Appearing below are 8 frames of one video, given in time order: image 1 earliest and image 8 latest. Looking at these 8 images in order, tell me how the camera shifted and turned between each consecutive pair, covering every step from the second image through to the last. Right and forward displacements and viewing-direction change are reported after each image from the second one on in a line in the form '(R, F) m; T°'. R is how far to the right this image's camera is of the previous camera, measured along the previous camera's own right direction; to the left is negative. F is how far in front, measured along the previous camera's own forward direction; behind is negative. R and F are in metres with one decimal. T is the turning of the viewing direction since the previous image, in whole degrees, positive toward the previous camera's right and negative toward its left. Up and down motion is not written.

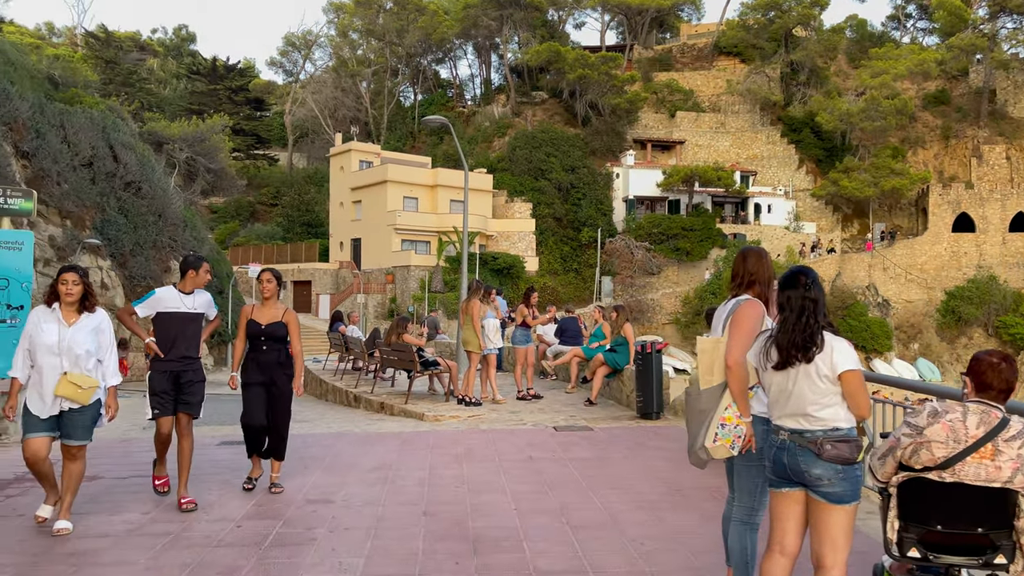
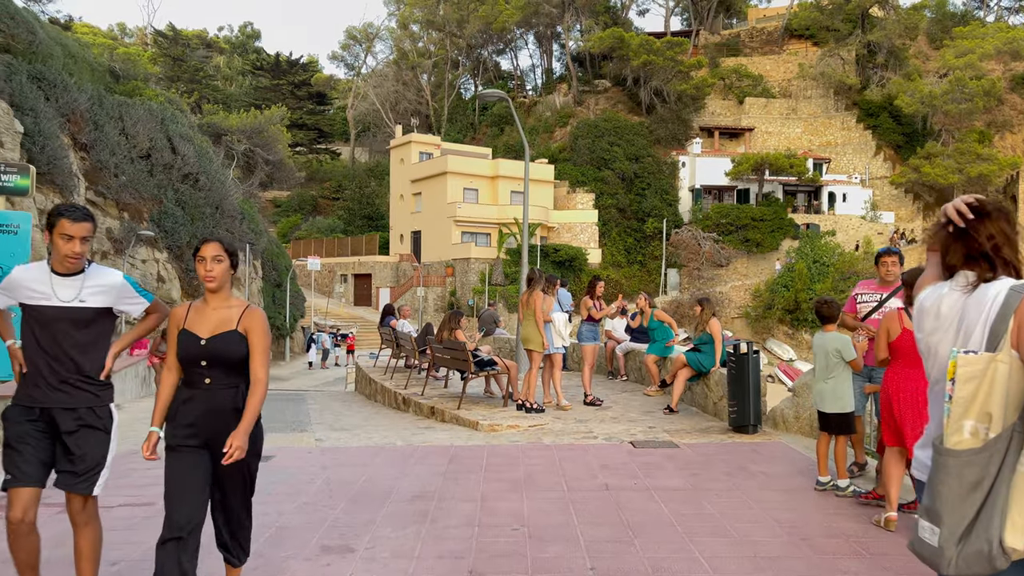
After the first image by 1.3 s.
(-0.1, +1.1) m; -4°
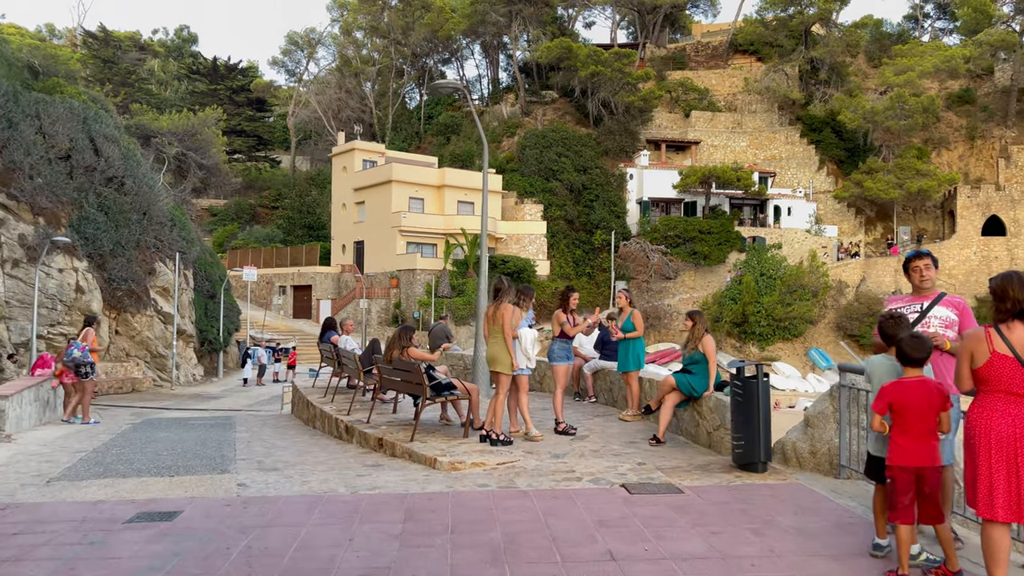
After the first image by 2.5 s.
(-0.2, +1.0) m; +4°
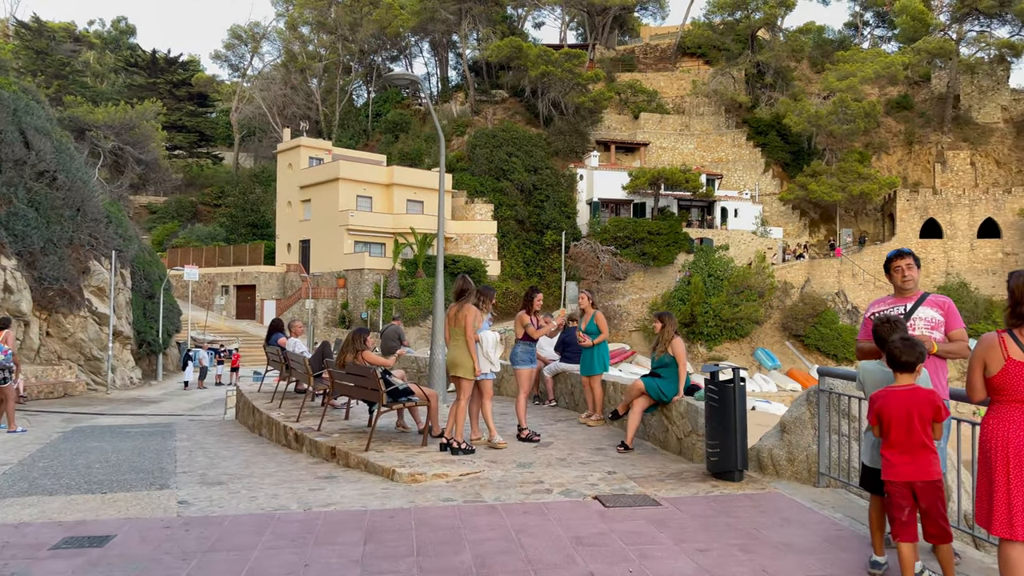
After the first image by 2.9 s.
(-0.1, +0.3) m; +4°
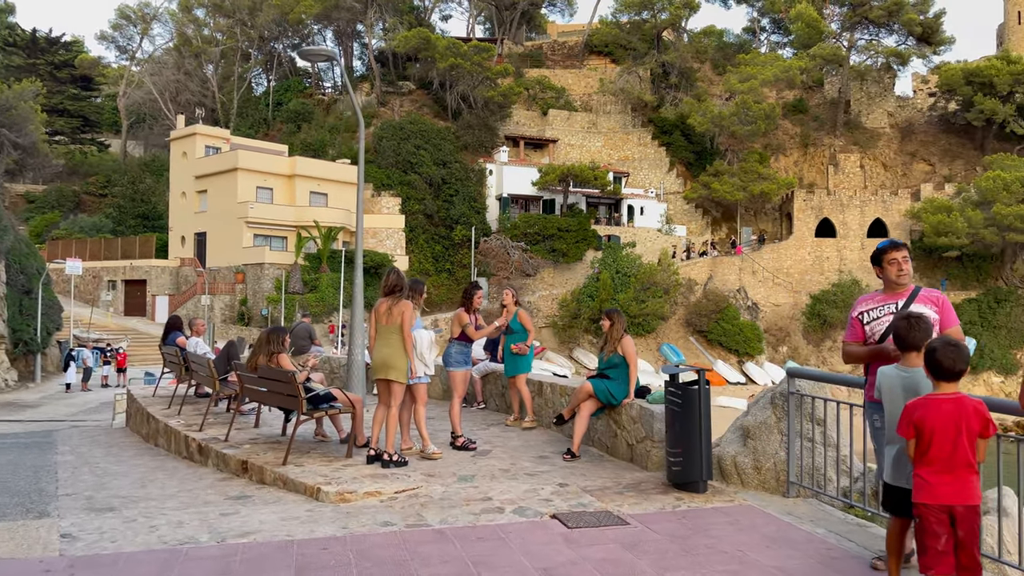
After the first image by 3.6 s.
(-0.2, +0.6) m; +7°
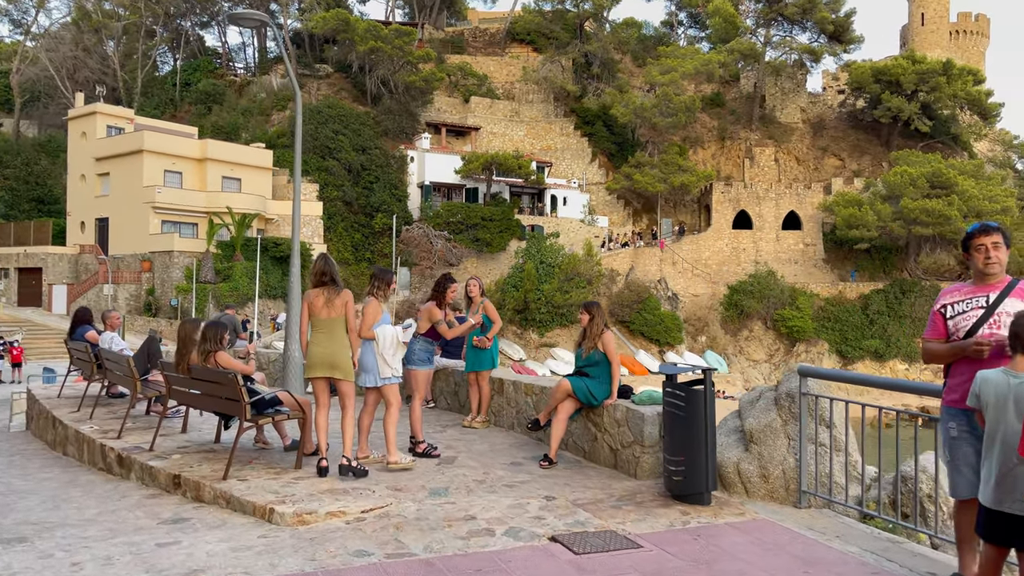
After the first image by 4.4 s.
(-0.3, +0.6) m; +6°
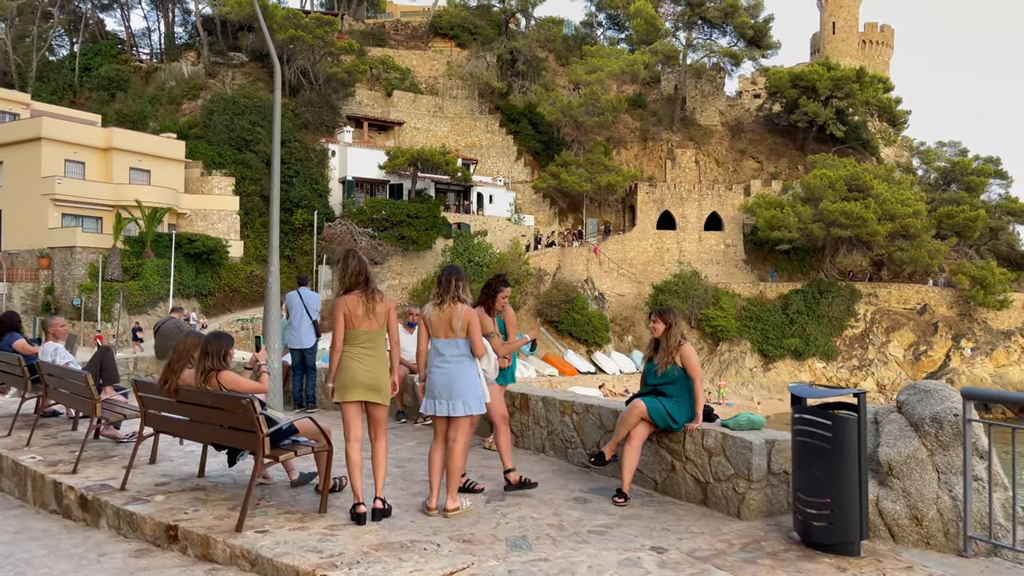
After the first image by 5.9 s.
(-0.8, +0.9) m; +6°
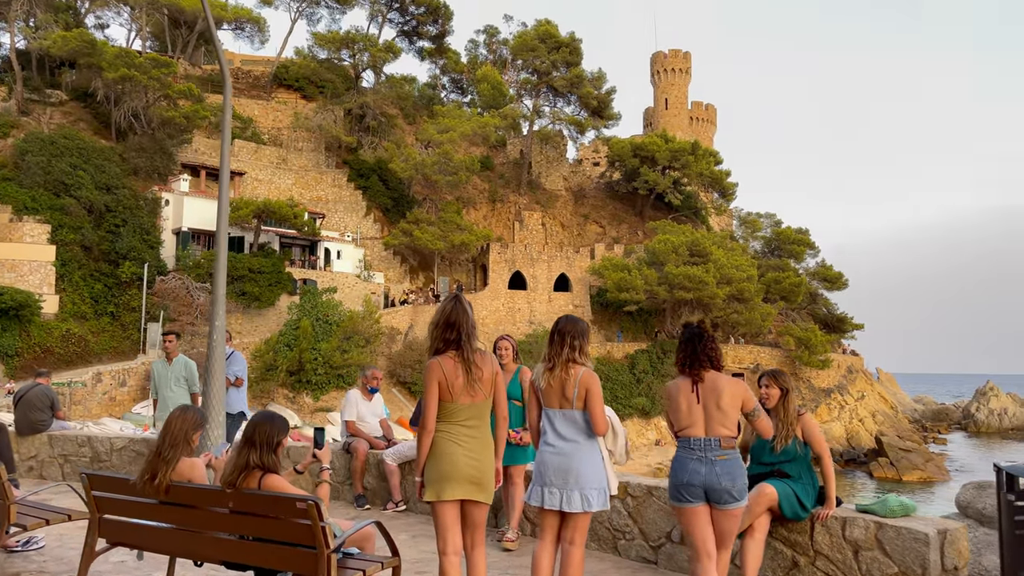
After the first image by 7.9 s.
(-1.2, +1.0) m; +12°
